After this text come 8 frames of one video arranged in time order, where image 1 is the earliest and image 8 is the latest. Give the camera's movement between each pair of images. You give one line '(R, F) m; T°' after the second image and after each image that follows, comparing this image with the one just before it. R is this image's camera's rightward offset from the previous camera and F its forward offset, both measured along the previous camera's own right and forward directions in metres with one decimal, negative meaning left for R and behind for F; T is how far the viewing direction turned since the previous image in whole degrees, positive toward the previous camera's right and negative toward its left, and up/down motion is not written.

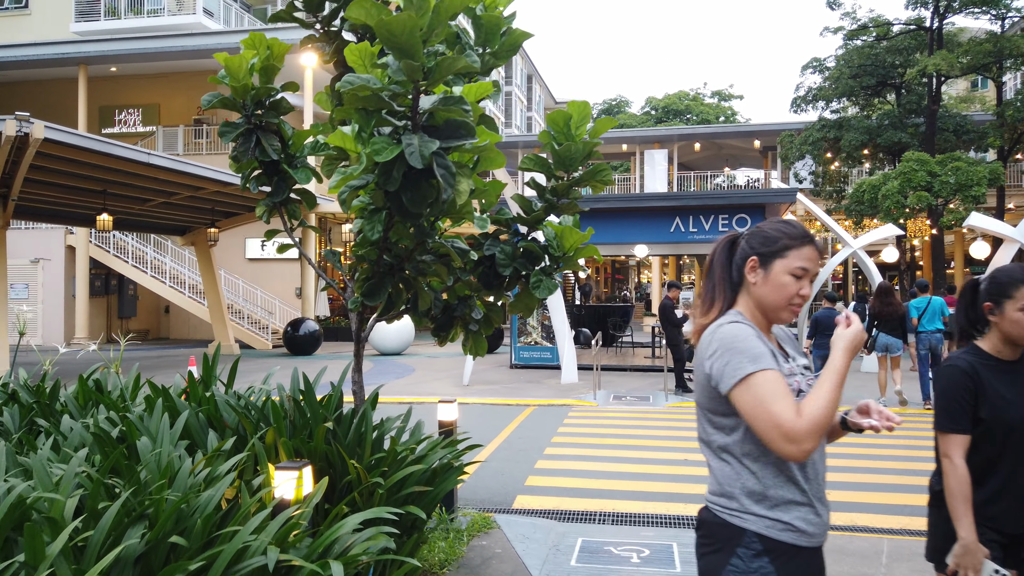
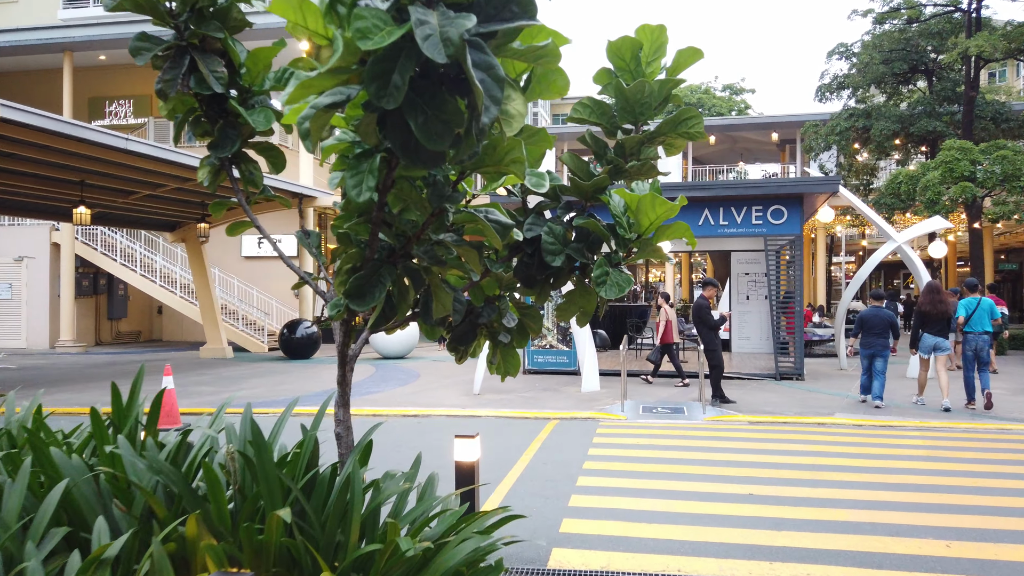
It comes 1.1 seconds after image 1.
(-0.2, +1.2) m; 0°
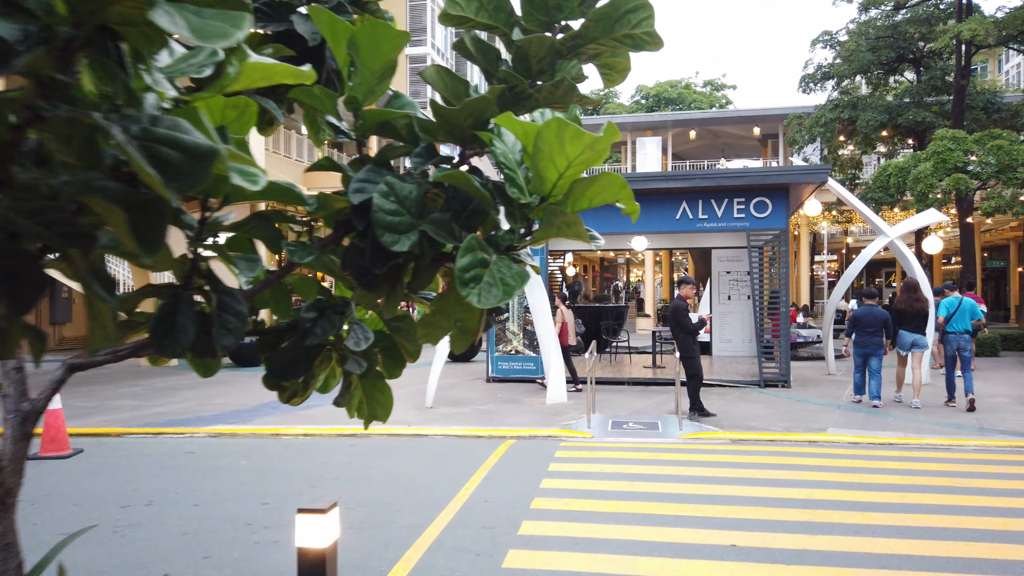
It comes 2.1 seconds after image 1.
(+0.4, +1.2) m; +1°
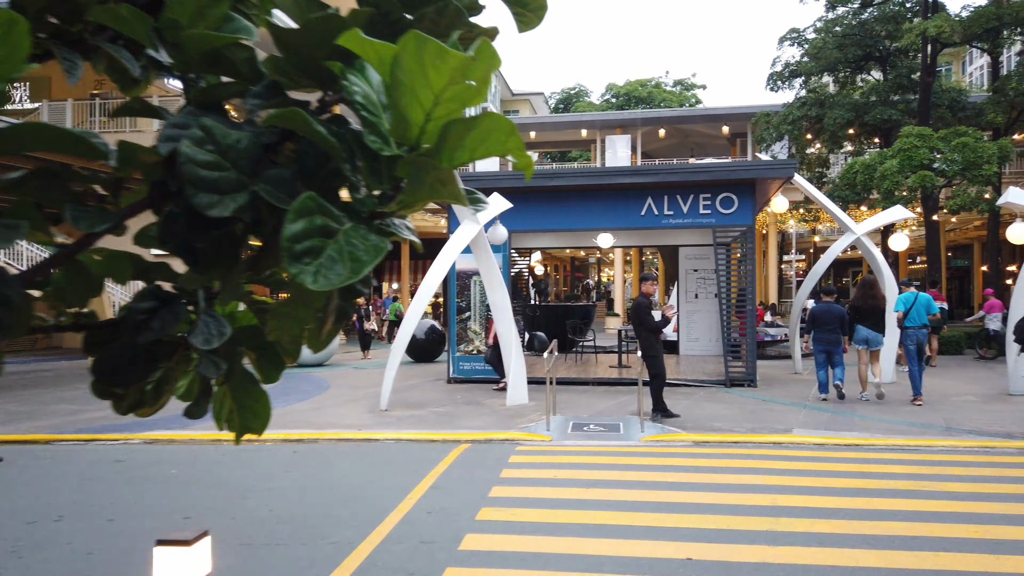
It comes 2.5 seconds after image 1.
(+0.2, +0.4) m; +2°
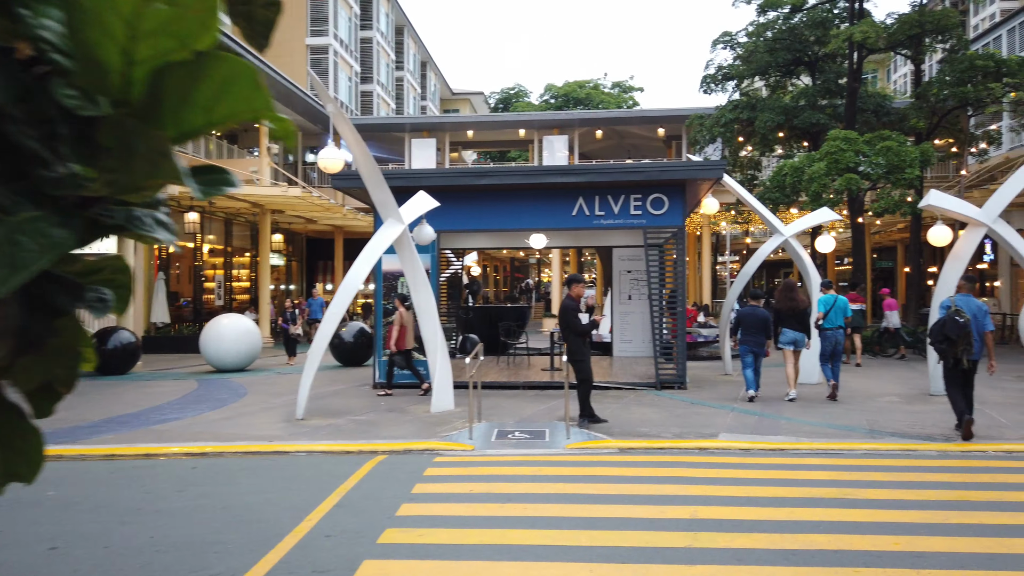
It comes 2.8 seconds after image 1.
(+0.2, +0.3) m; +4°
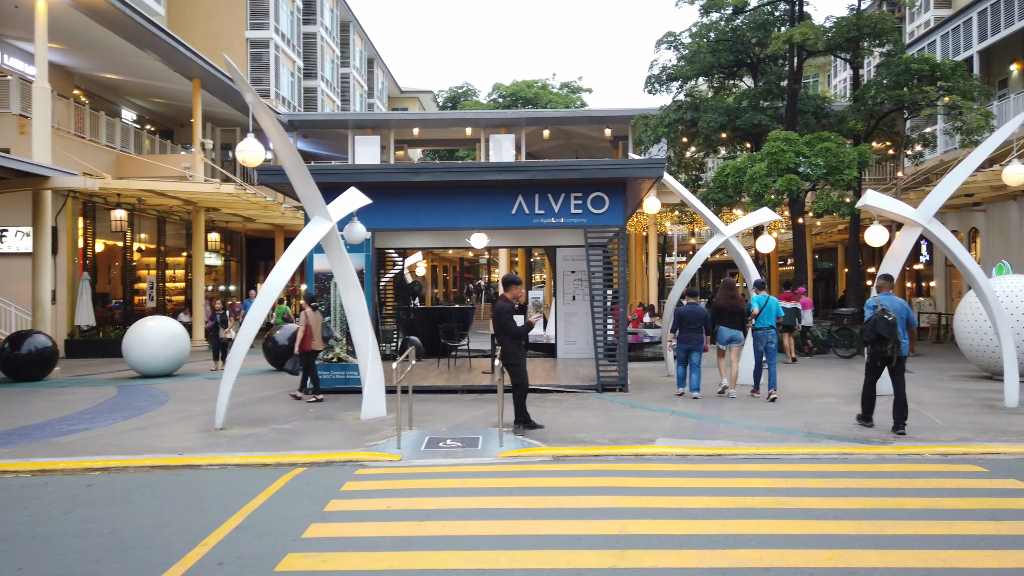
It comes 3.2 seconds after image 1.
(+0.2, +0.4) m; +4°
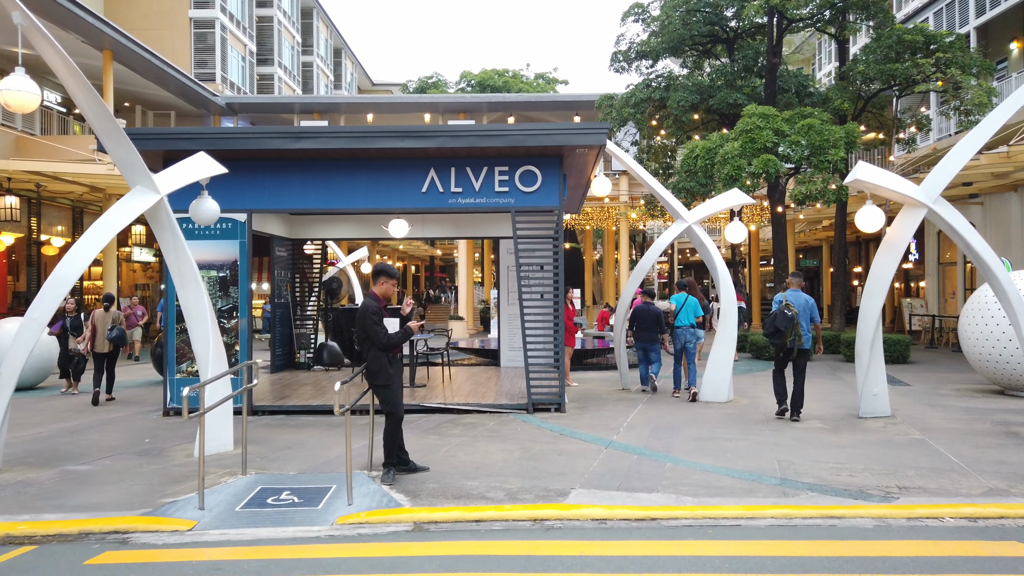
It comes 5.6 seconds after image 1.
(+1.0, +2.3) m; +1°
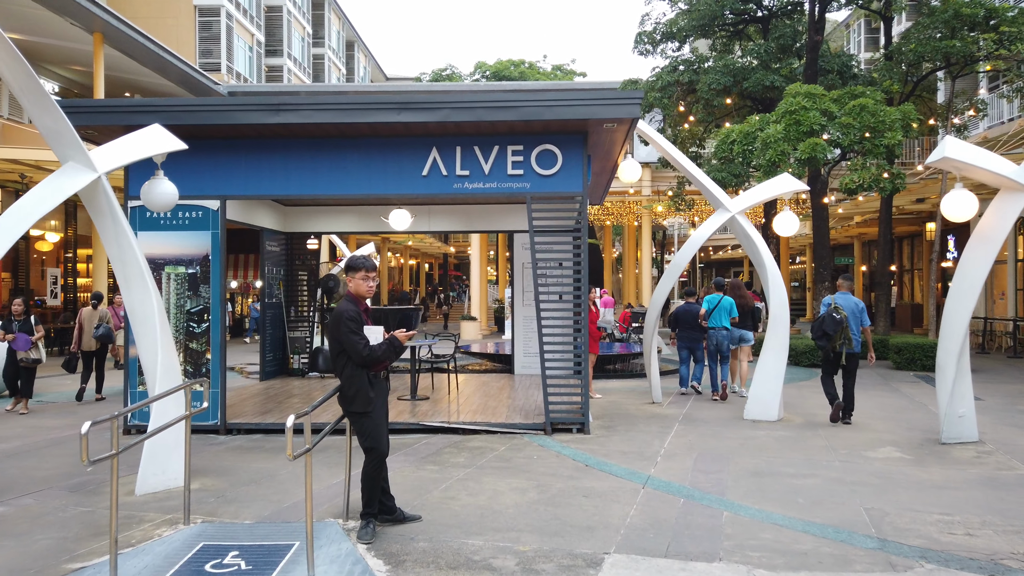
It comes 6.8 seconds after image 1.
(0.0, +1.4) m; -1°
